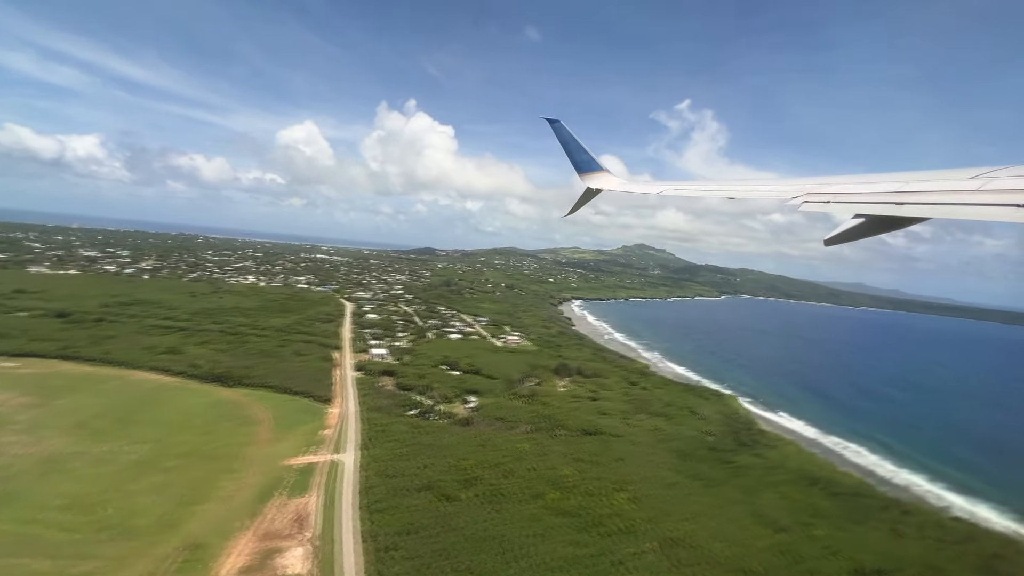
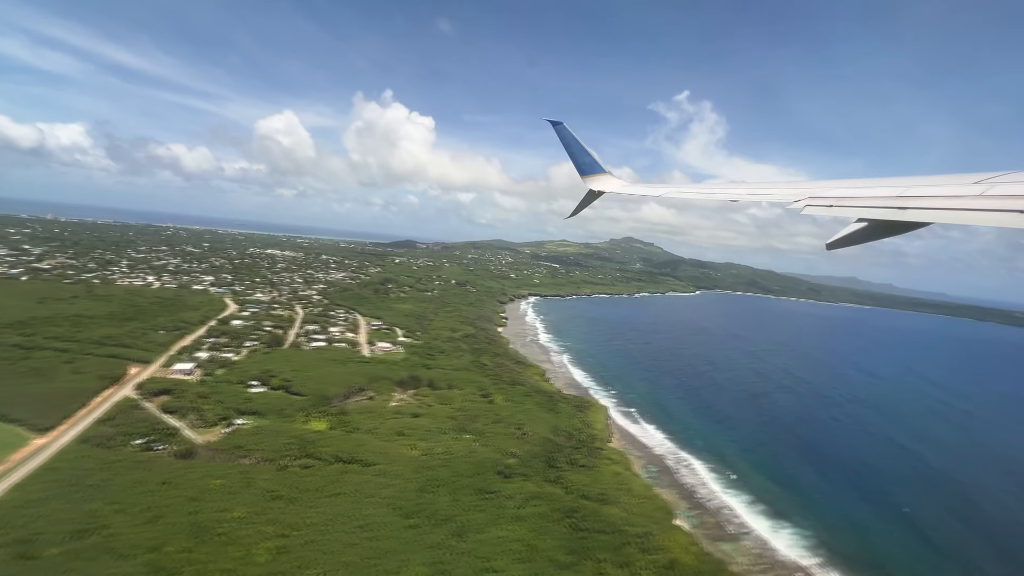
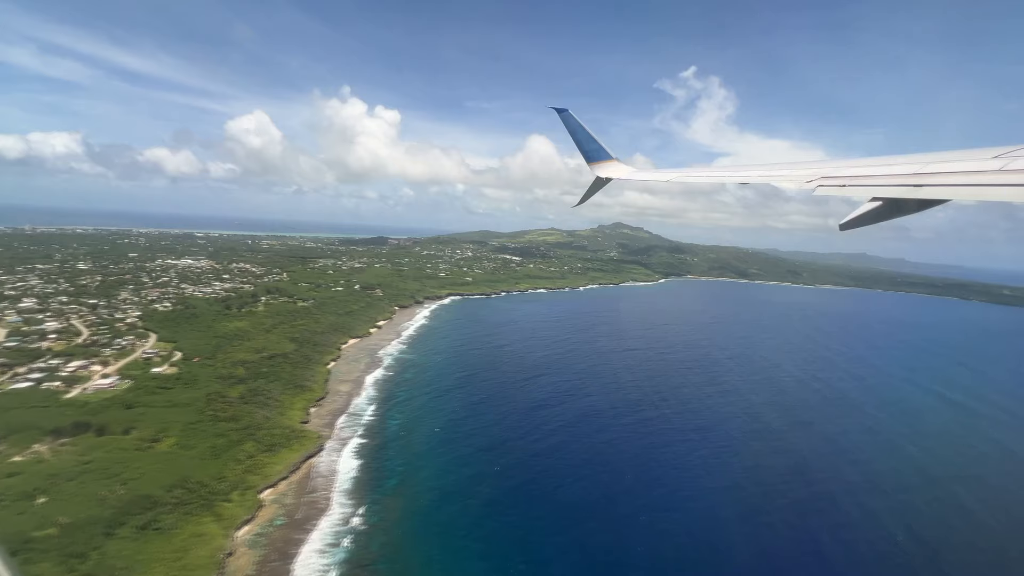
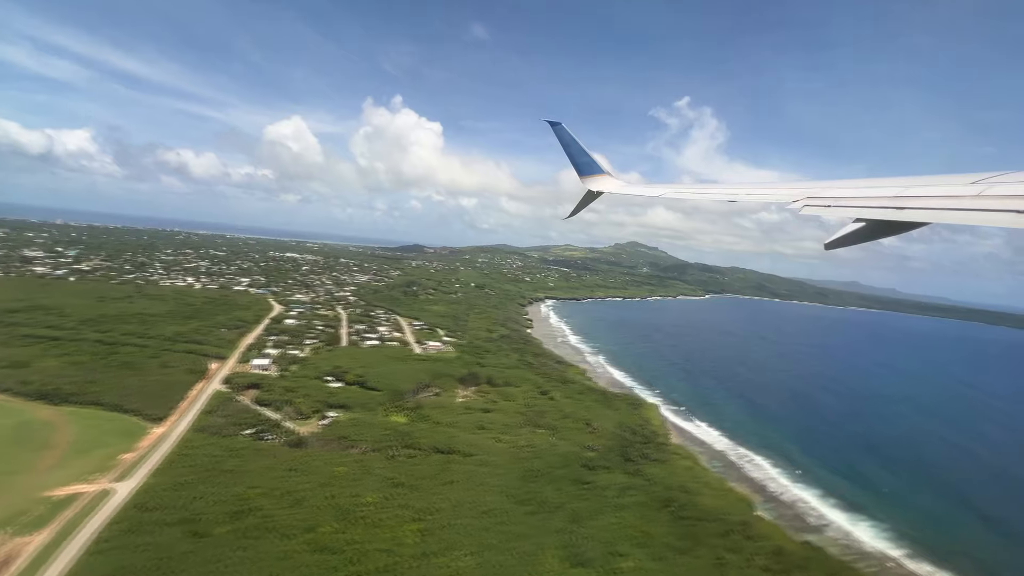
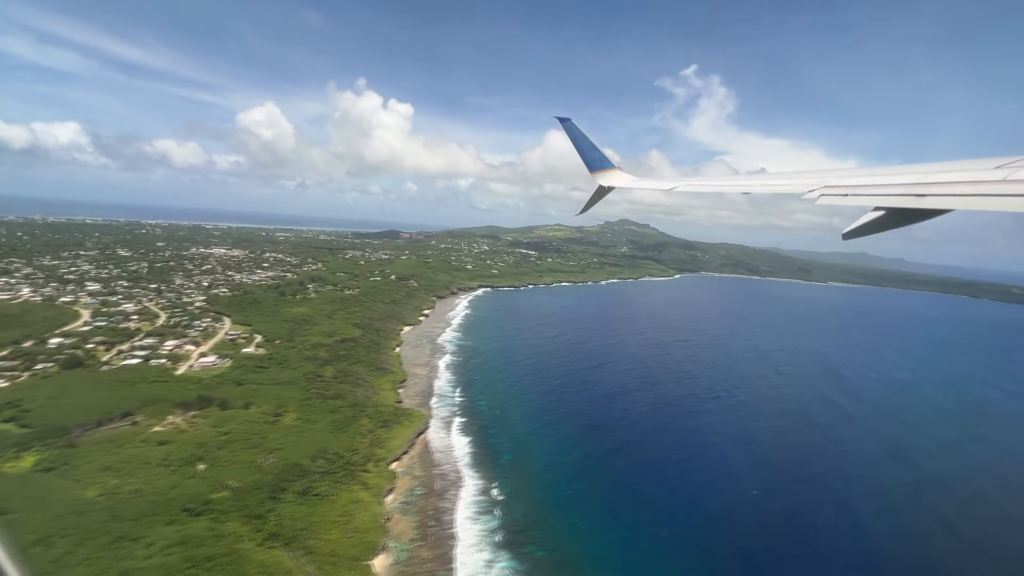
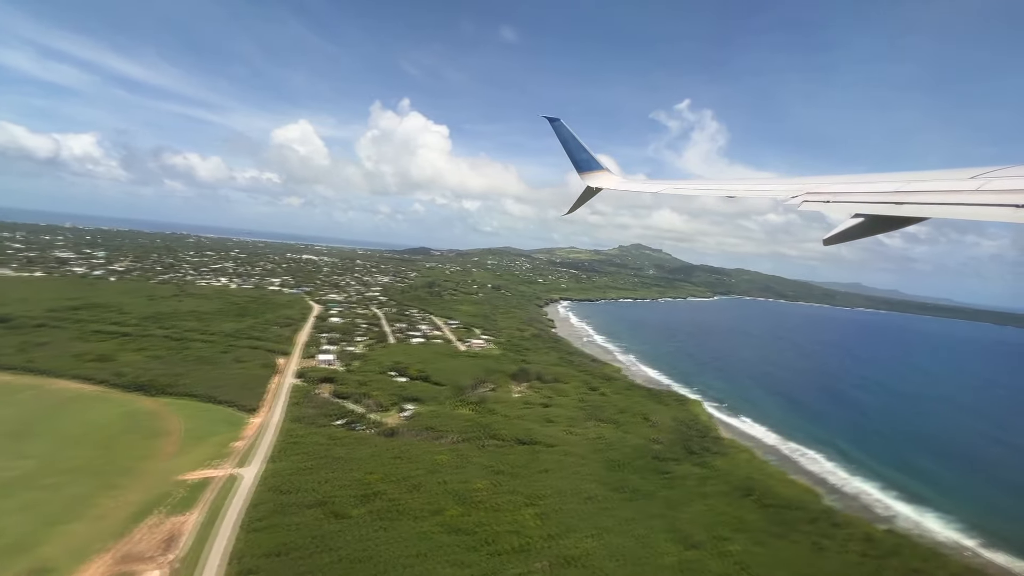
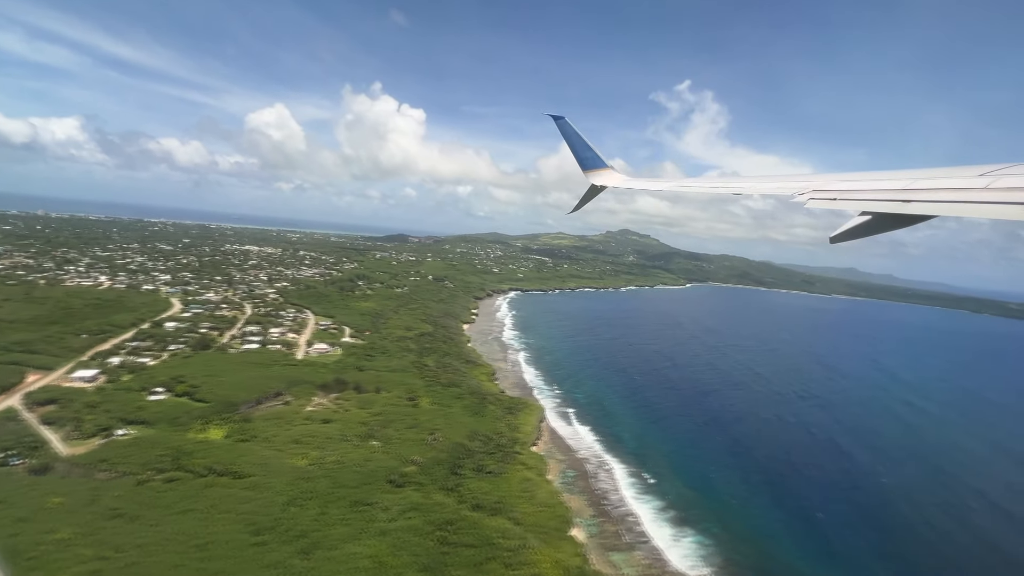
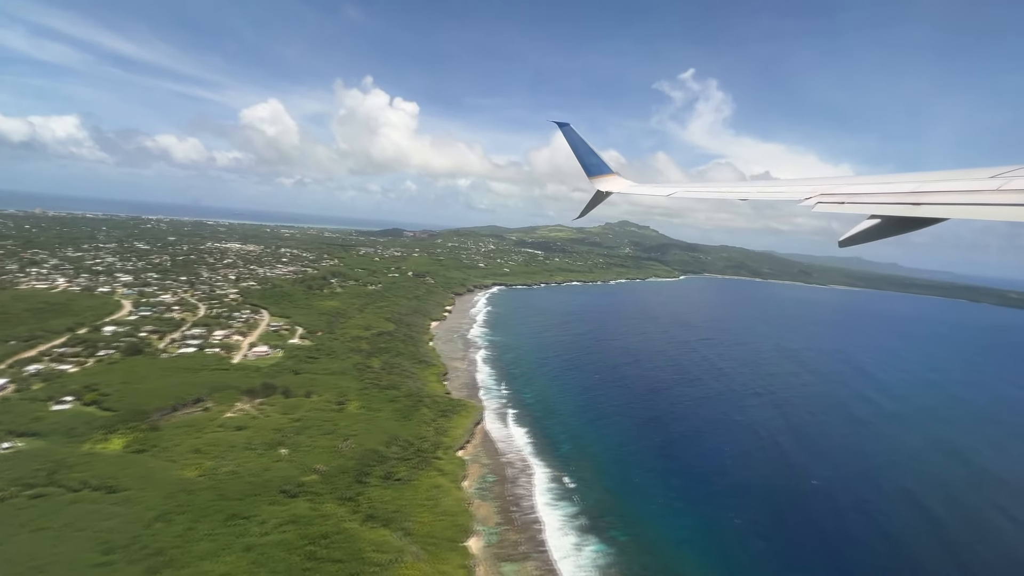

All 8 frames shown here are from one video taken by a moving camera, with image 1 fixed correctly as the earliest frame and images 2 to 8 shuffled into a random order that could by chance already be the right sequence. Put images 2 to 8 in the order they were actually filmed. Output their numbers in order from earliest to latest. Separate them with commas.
6, 4, 2, 7, 8, 5, 3
